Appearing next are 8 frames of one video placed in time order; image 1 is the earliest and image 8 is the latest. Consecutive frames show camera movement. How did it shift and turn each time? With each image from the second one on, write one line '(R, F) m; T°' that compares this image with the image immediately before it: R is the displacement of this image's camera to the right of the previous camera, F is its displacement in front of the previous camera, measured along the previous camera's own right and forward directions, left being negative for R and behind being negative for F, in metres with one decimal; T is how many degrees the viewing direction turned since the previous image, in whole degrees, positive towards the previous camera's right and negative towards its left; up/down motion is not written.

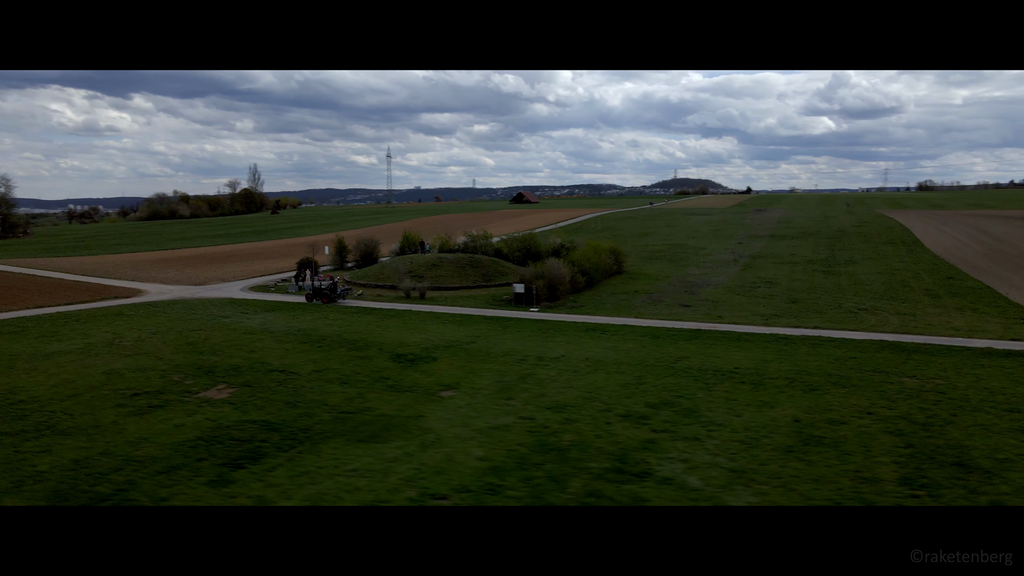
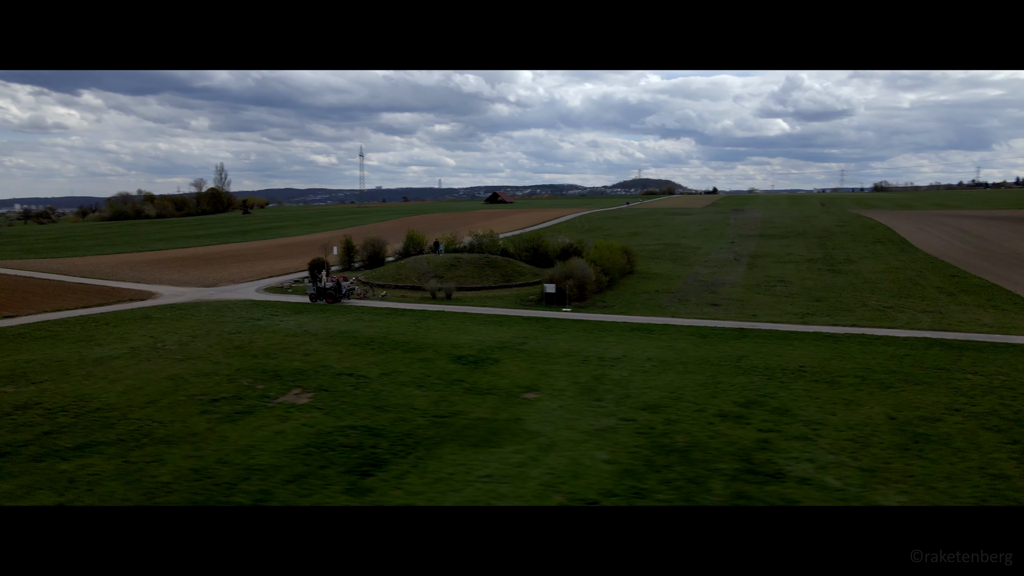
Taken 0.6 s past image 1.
(-2.5, +0.2) m; +2°
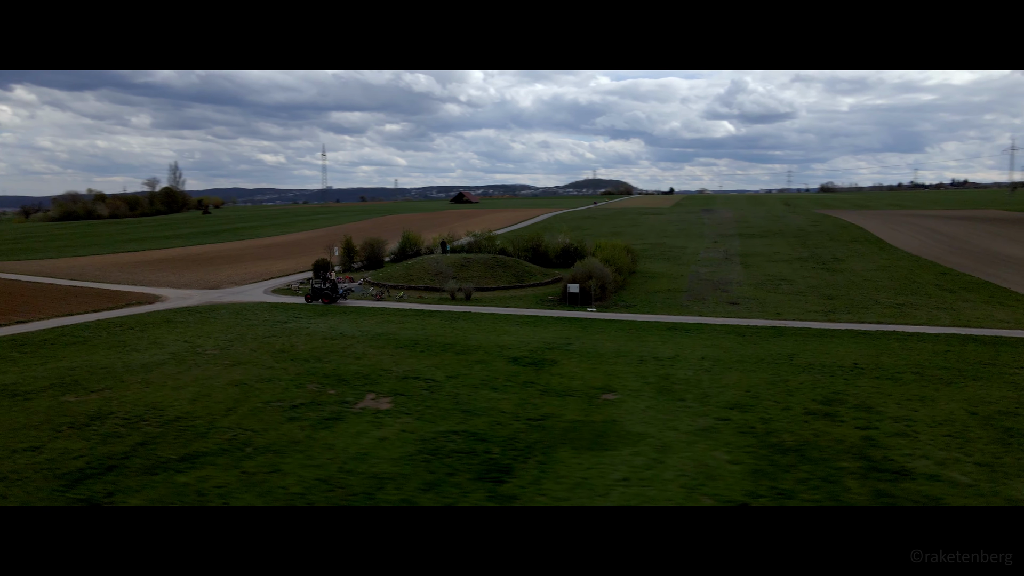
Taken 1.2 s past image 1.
(-2.5, +0.3) m; +3°
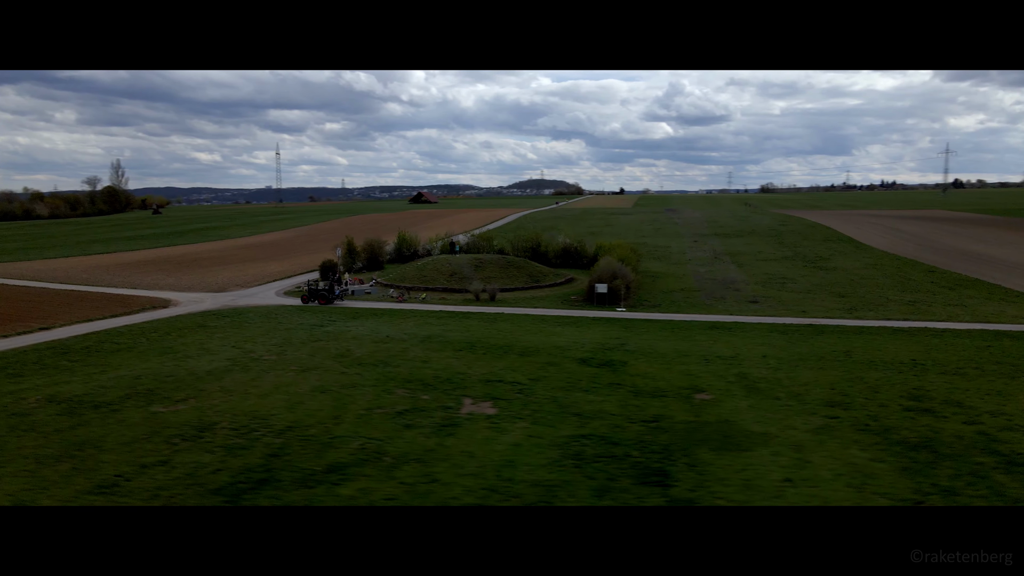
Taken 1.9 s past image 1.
(-3.0, +0.3) m; +4°
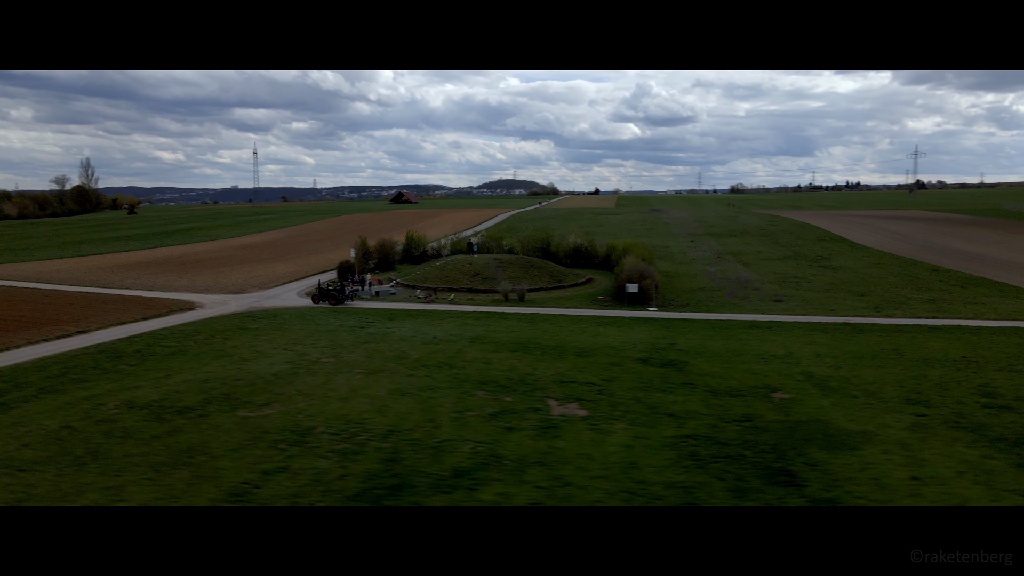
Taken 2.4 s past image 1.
(-2.2, +0.2) m; +2°
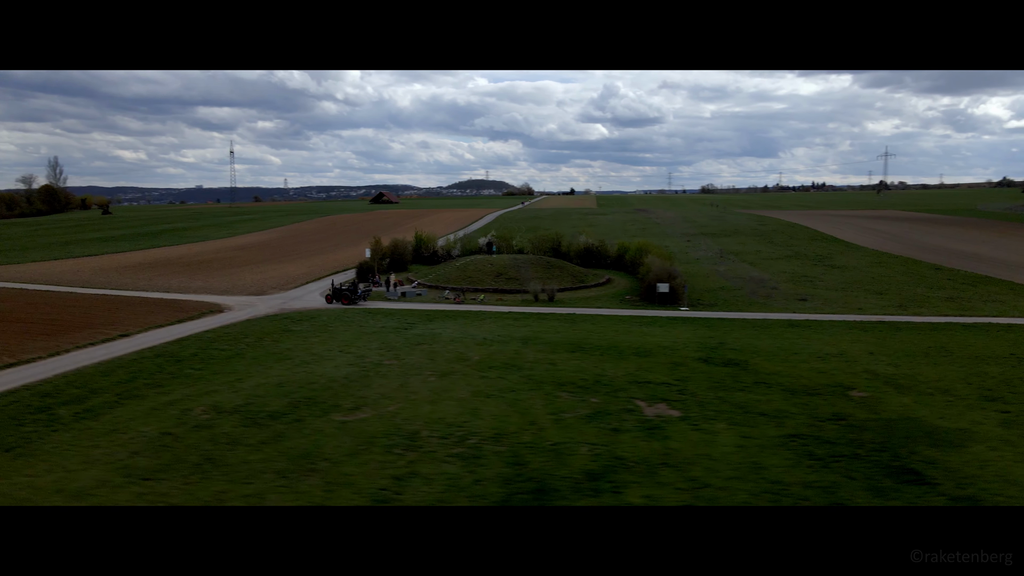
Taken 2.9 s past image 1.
(-2.2, +0.2) m; +2°
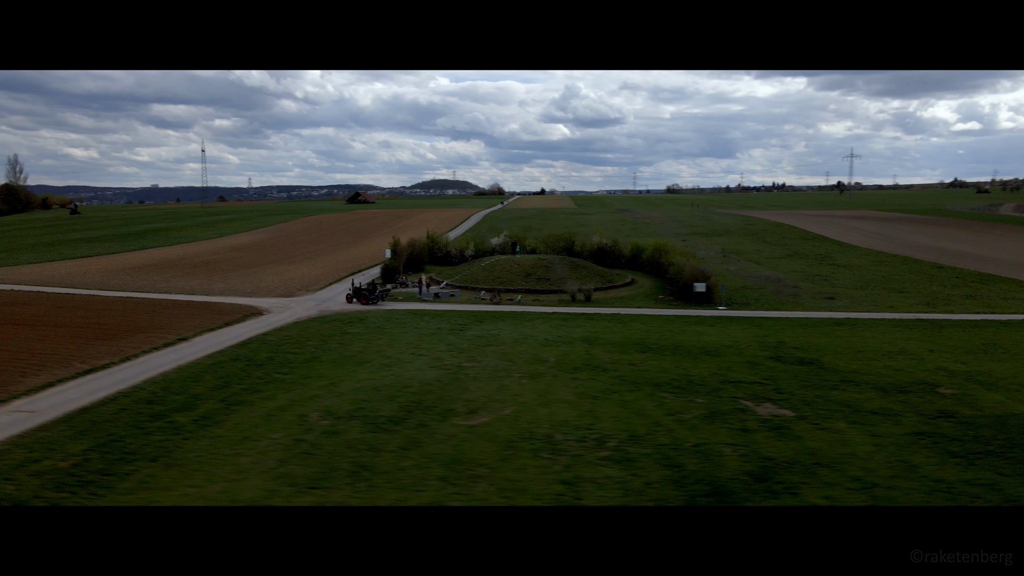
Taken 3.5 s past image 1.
(-2.7, +0.2) m; +2°
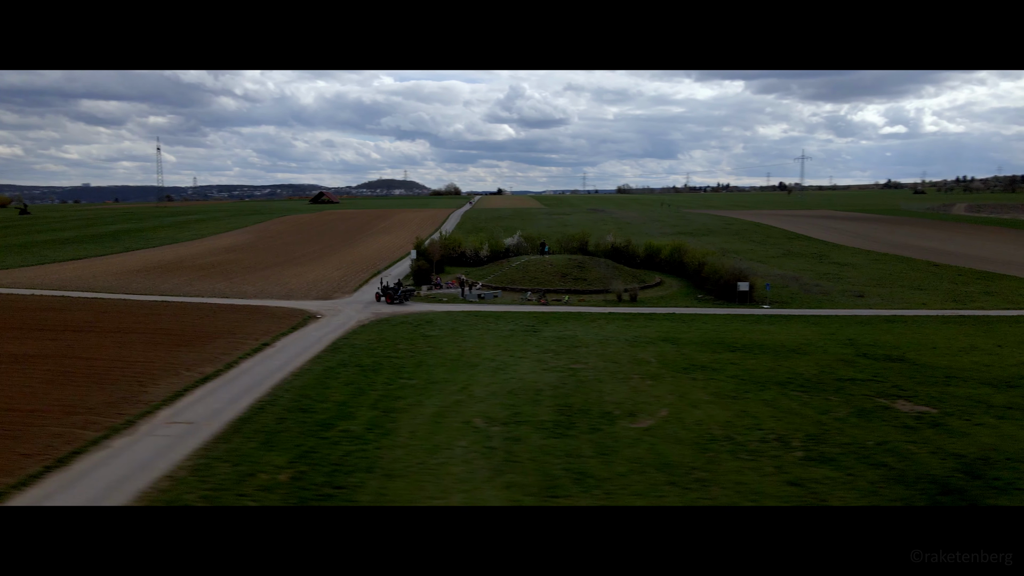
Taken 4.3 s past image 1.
(-3.6, +0.3) m; +3°
